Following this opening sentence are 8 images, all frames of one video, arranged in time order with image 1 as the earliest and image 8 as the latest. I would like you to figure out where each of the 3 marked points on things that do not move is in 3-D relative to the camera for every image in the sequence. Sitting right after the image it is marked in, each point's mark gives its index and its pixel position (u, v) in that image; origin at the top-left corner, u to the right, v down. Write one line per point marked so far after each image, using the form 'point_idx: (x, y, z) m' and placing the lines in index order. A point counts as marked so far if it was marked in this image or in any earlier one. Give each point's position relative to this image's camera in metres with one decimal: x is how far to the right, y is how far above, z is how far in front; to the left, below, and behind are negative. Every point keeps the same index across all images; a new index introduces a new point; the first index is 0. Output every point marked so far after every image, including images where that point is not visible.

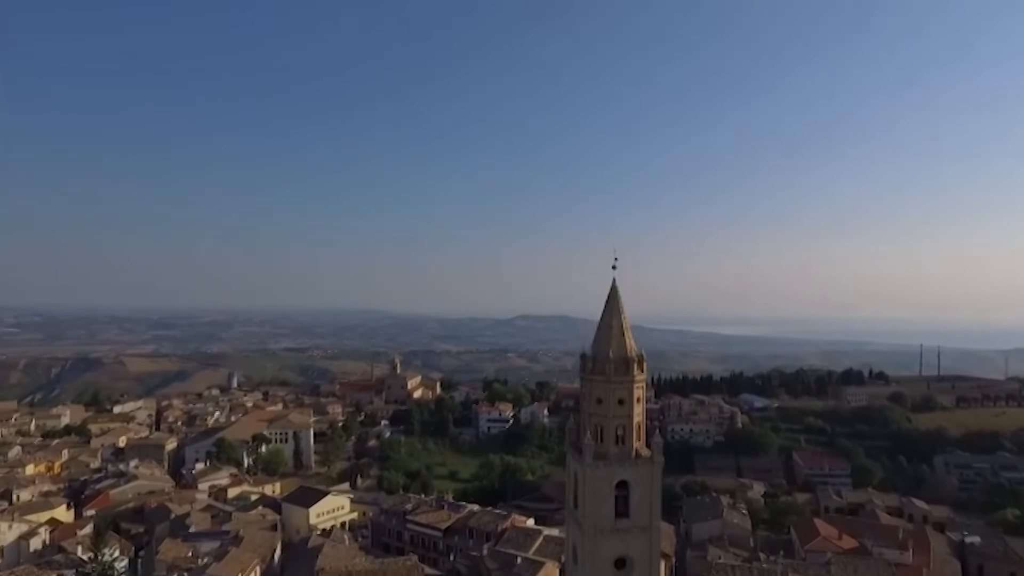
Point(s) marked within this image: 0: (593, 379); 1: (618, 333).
0: (+2.0, -2.6, +16.1) m
1: (+2.7, -1.4, +16.3) m
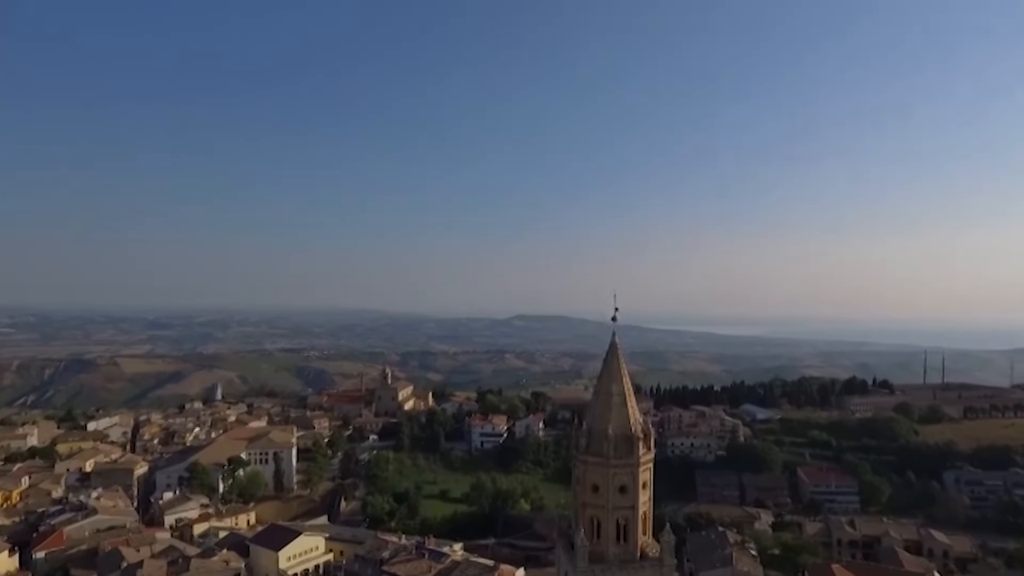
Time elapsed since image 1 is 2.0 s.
0: (+1.5, -3.8, +13.2) m
1: (+2.2, -2.6, +13.4) m
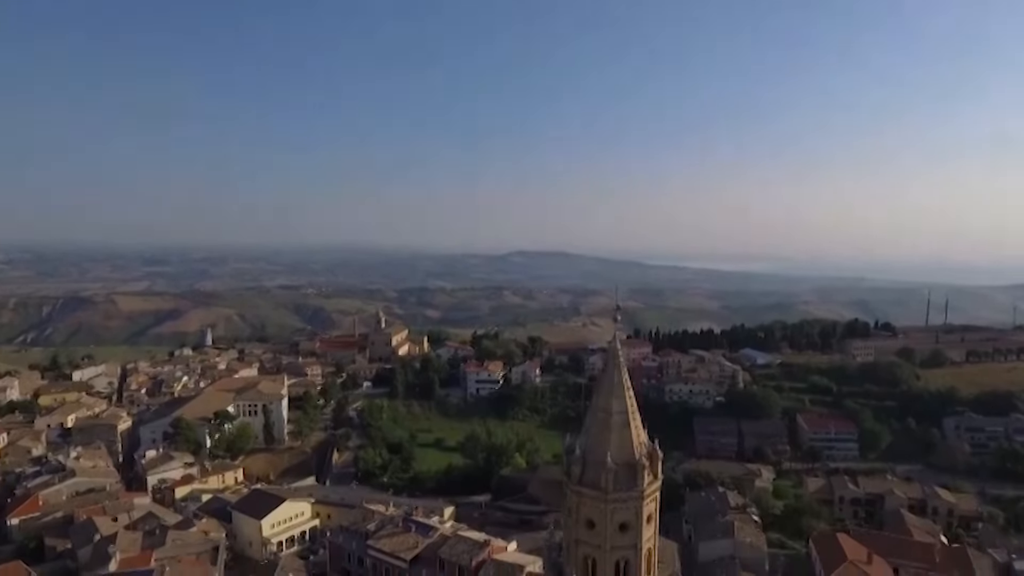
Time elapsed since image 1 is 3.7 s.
0: (+1.1, -3.7, +11.0) m
1: (+1.8, -2.5, +11.0) m
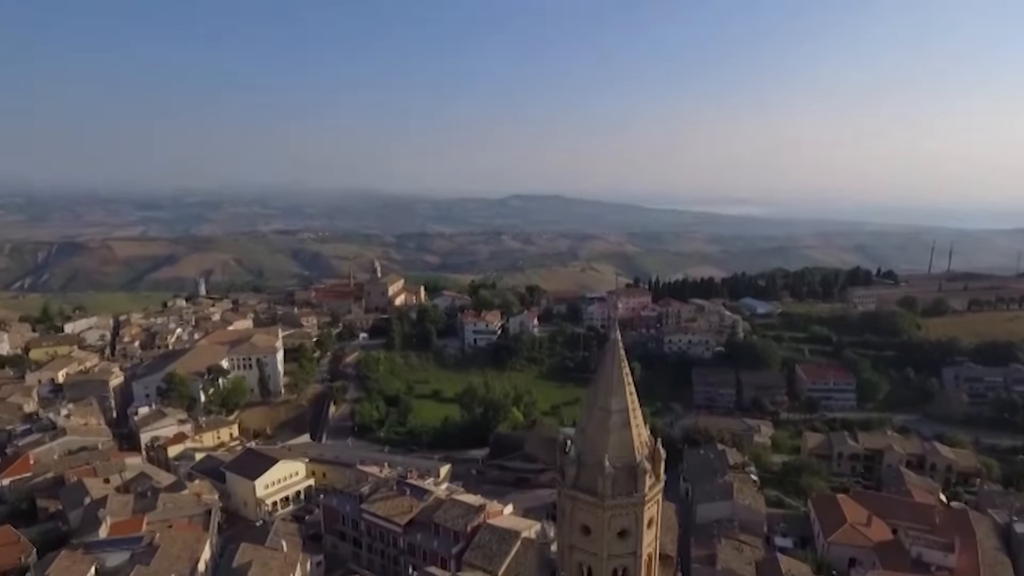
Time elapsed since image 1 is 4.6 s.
0: (+1.0, -3.4, +10.0) m
1: (+1.7, -2.2, +10.0) m
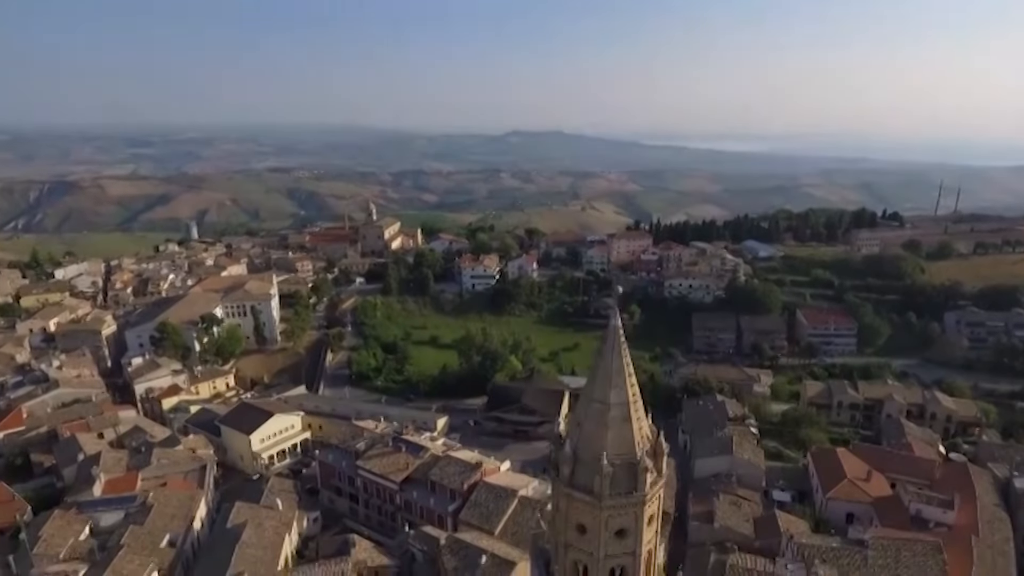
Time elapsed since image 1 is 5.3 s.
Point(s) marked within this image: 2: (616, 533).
0: (+0.9, -3.1, +9.3) m
1: (+1.6, -2.0, +9.1) m
2: (+1.5, -3.7, +9.2) m
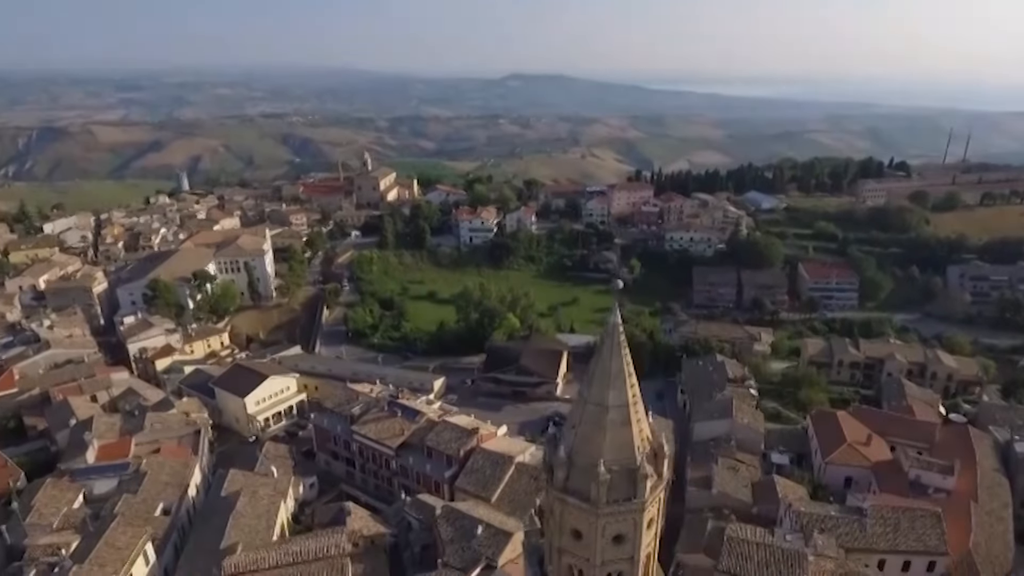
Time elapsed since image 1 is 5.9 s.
0: (+0.8, -3.0, +8.7) m
1: (+1.5, -1.9, +8.4) m
2: (+1.4, -3.6, +8.7) m
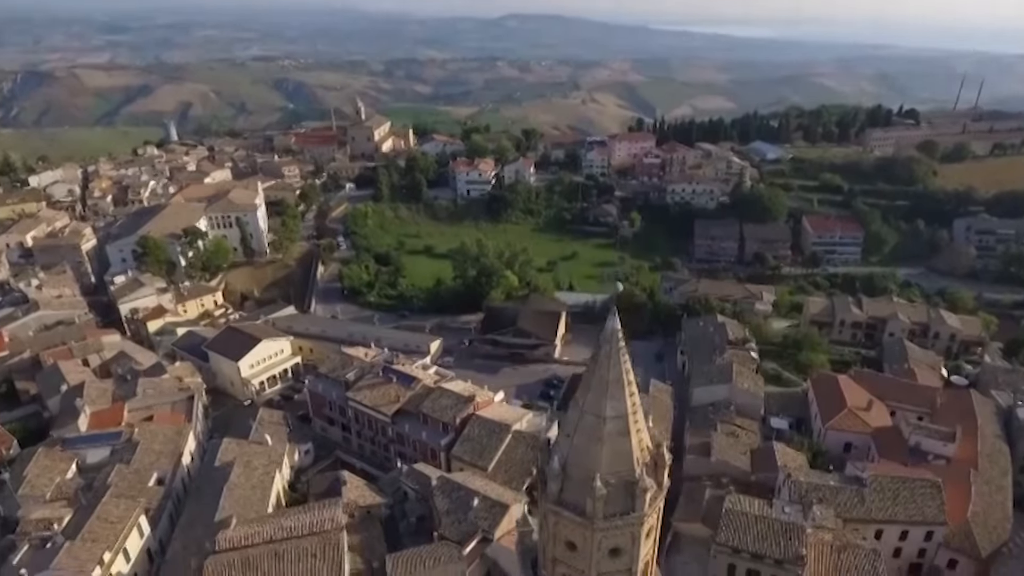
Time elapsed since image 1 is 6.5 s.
0: (+0.7, -3.0, +8.2) m
1: (+1.4, -1.9, +7.8) m
2: (+1.4, -3.6, +8.3) m
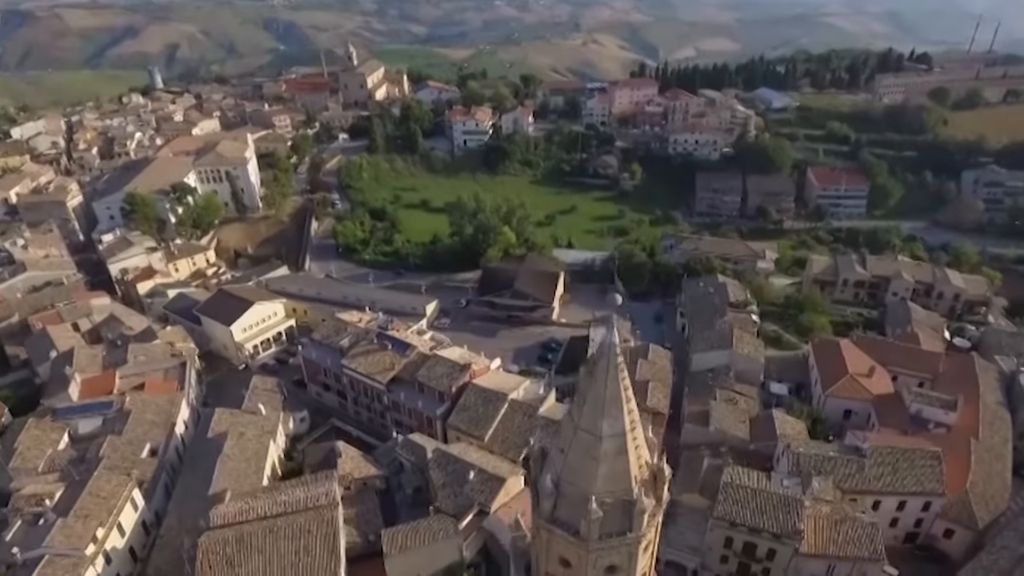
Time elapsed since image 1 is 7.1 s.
0: (+0.6, -3.1, +7.8) m
1: (+1.3, -2.0, +7.3) m
2: (+1.3, -3.6, +7.9) m
